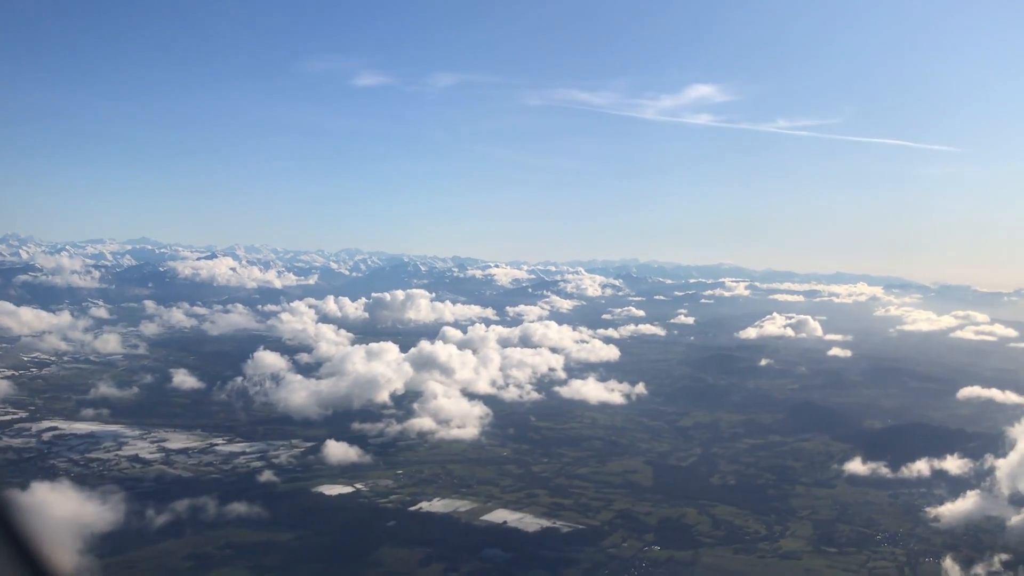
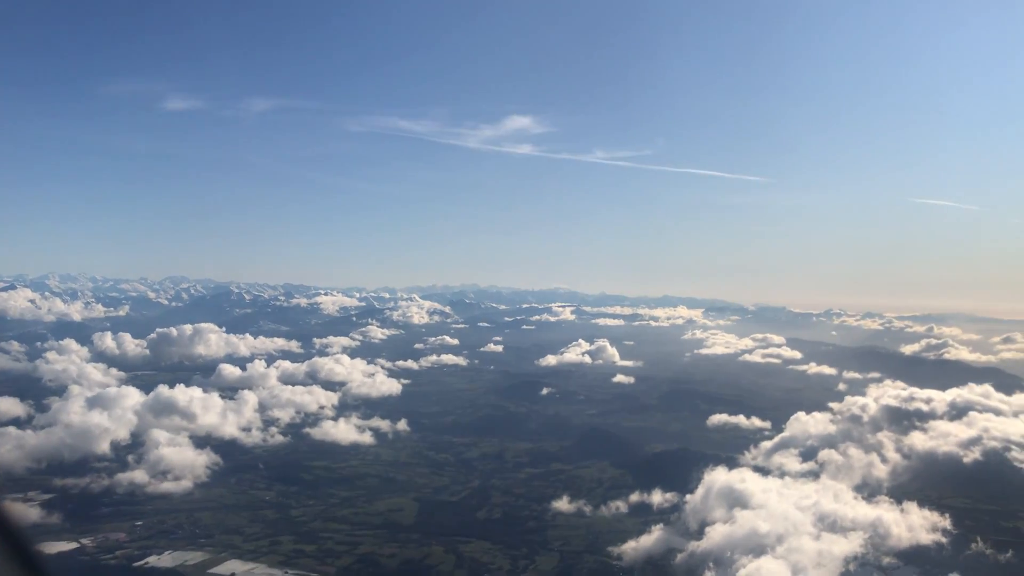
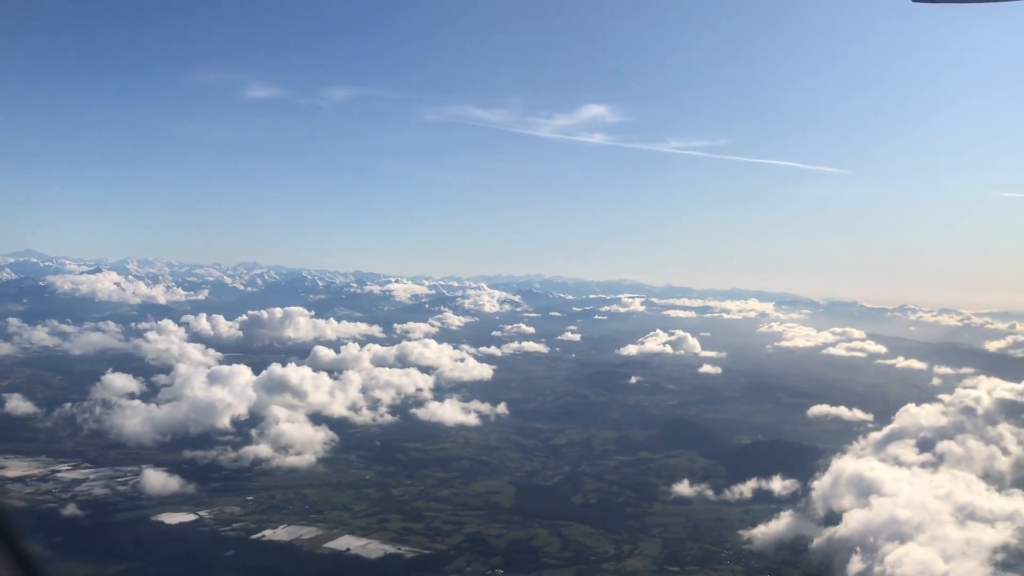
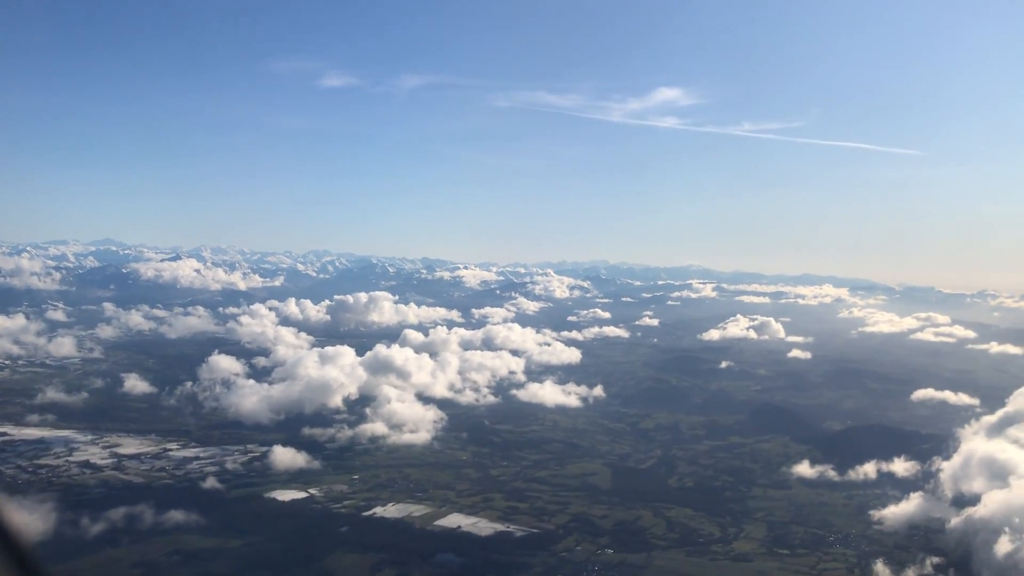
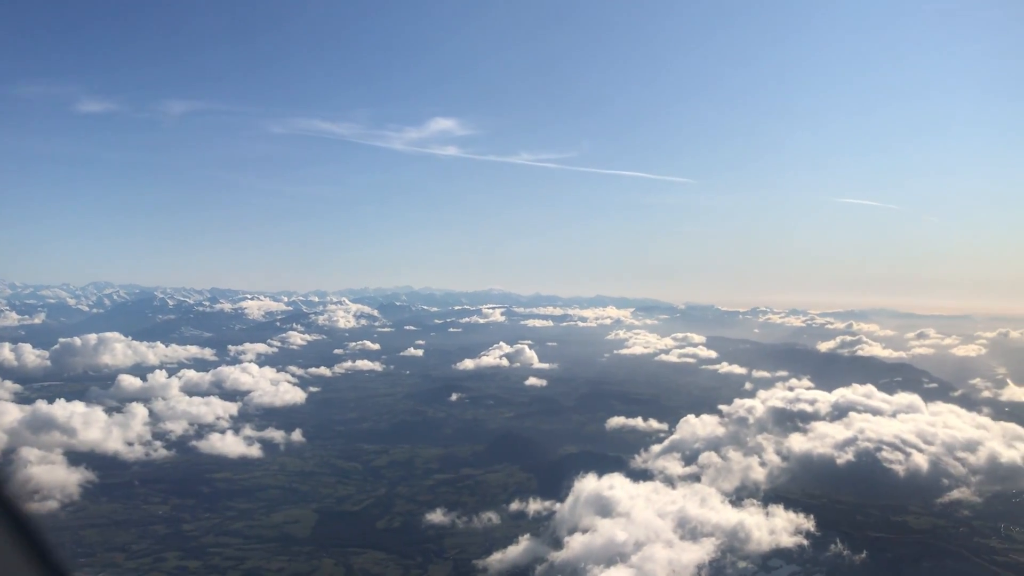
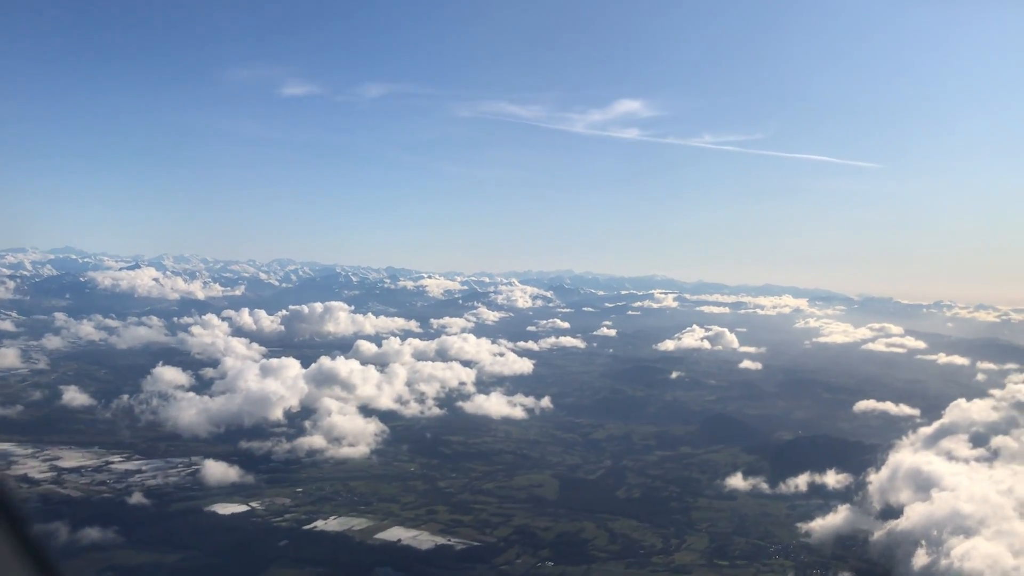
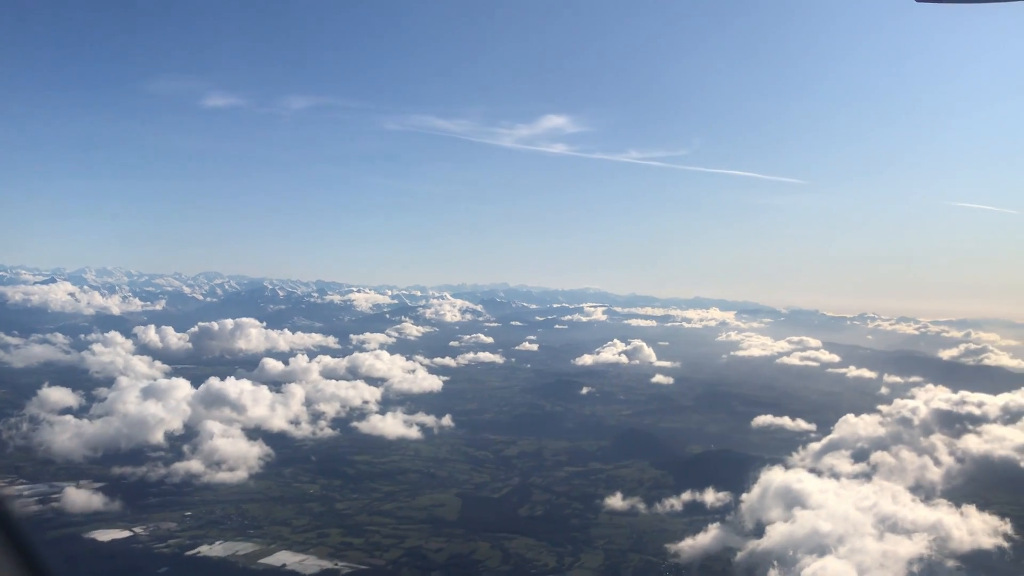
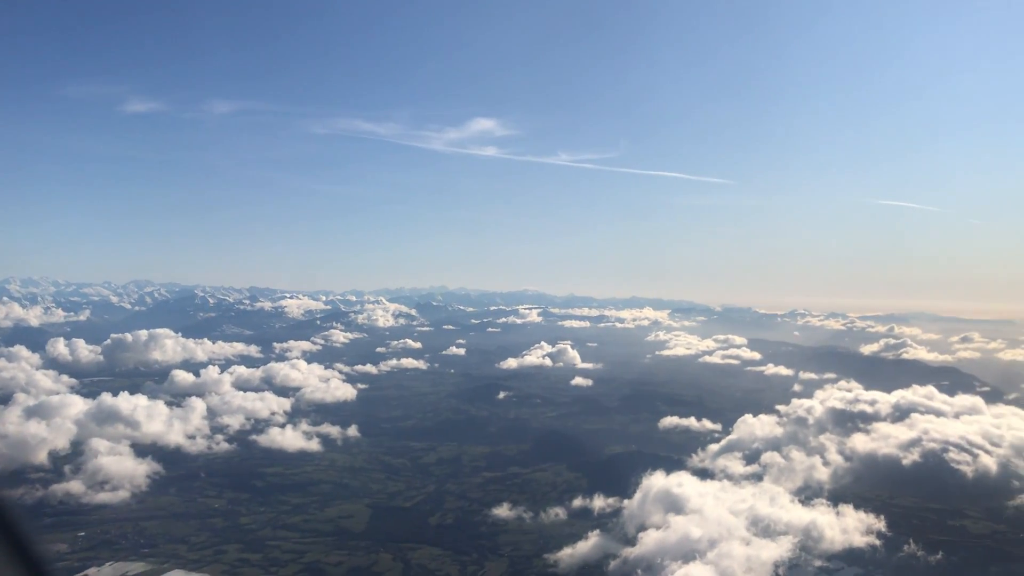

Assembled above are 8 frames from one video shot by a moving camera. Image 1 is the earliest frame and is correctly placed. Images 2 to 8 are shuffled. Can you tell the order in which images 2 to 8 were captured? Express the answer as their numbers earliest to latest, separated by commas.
4, 6, 3, 7, 2, 8, 5
